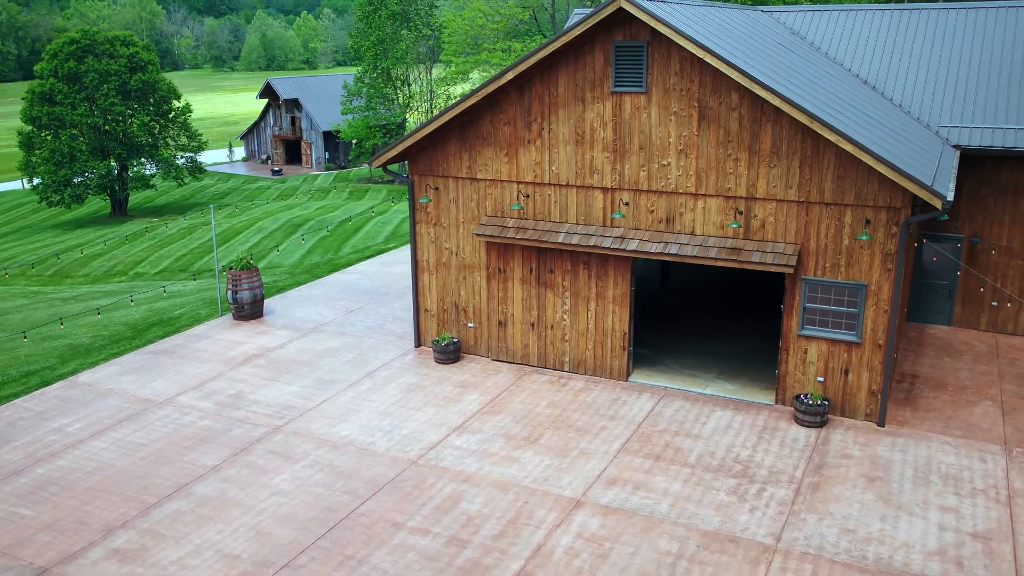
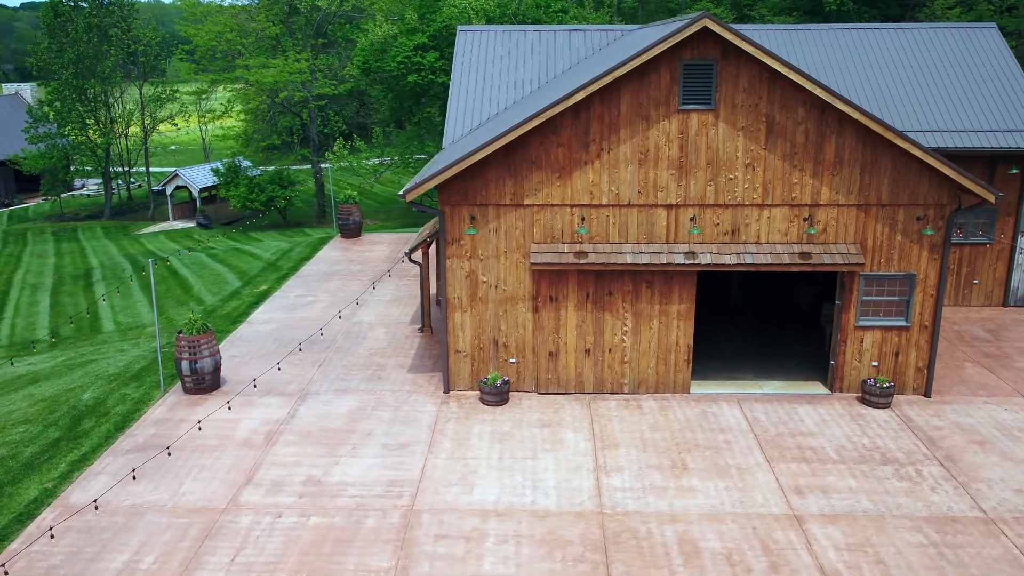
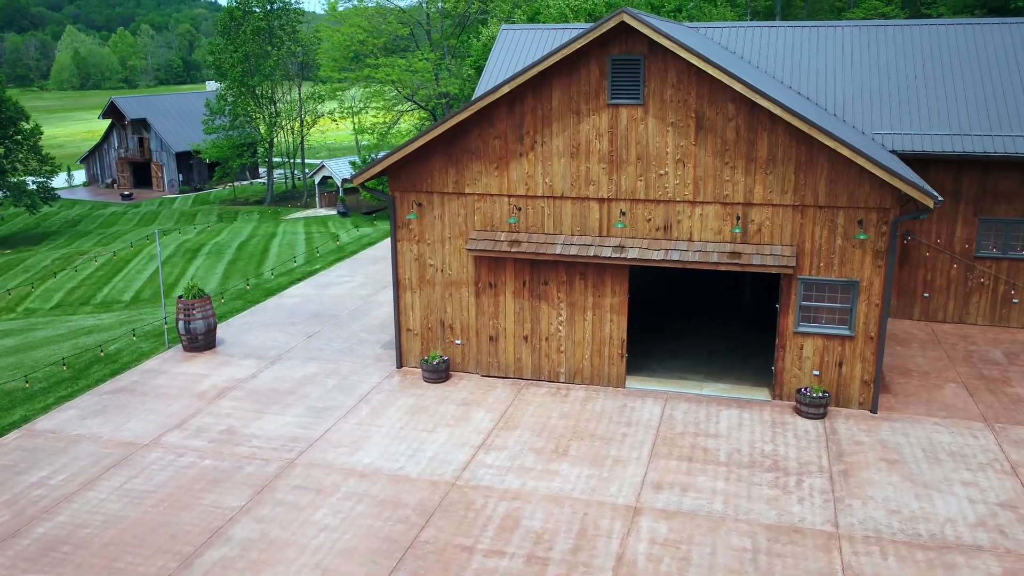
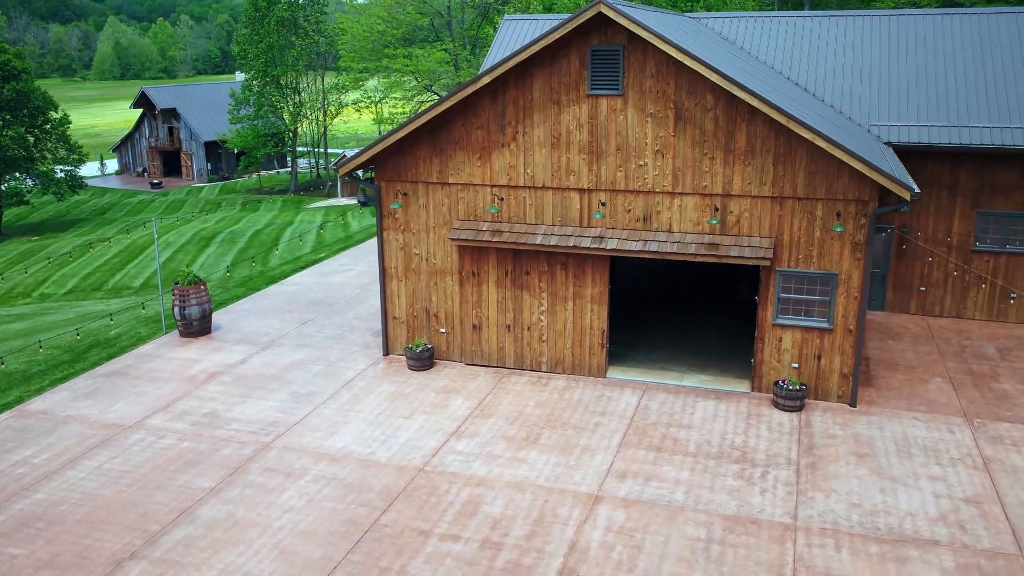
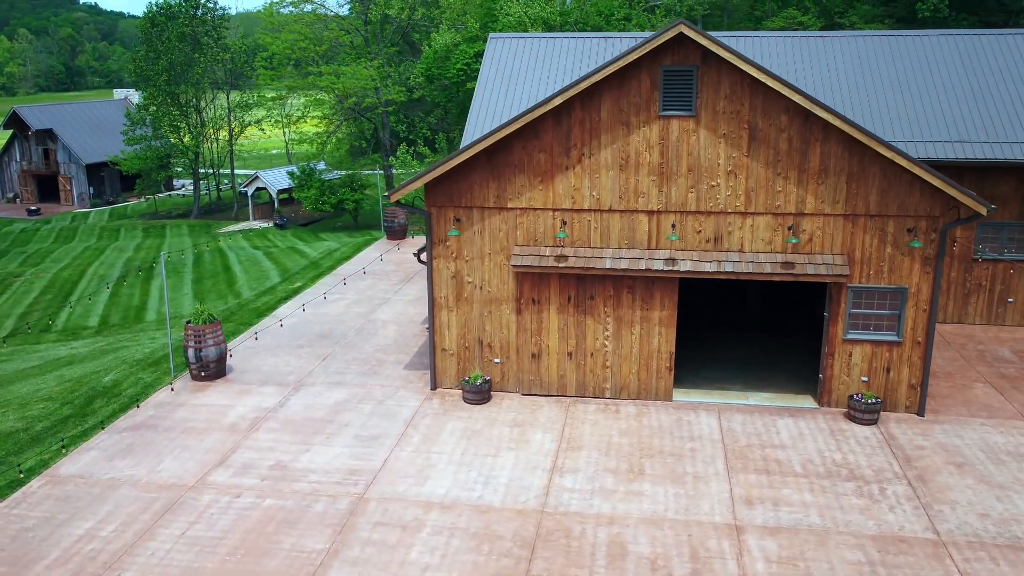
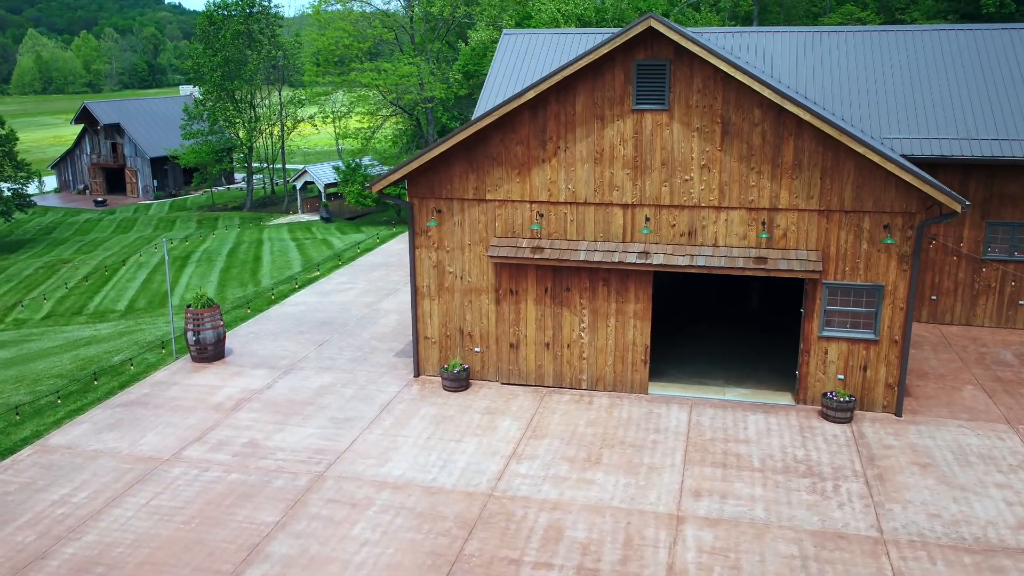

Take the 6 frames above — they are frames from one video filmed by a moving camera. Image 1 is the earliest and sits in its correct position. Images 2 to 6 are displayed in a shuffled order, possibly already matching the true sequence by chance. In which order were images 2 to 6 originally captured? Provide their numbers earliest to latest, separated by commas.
4, 3, 6, 5, 2
